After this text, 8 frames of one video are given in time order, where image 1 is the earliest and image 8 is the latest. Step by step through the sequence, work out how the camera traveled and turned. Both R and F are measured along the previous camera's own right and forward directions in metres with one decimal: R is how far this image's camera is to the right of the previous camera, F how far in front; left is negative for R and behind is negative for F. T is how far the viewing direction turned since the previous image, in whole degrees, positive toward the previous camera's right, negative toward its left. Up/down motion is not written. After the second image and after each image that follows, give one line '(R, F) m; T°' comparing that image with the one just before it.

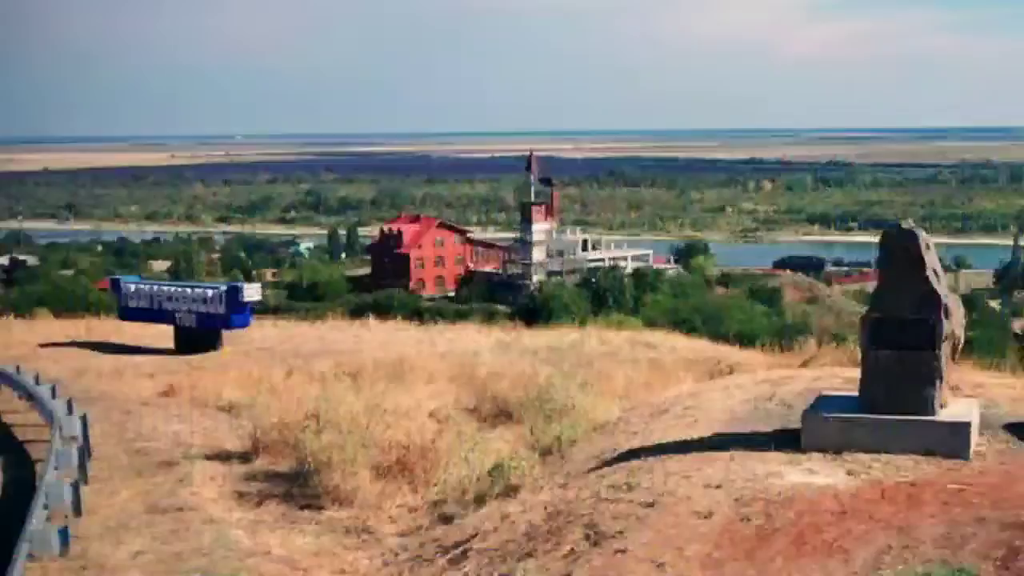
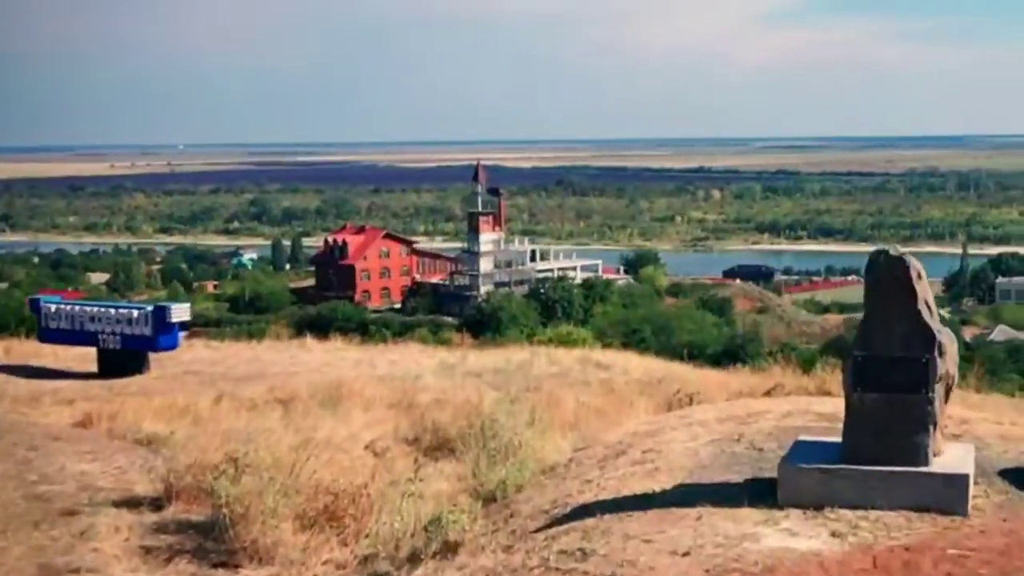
(0.0, +0.4) m; +2°
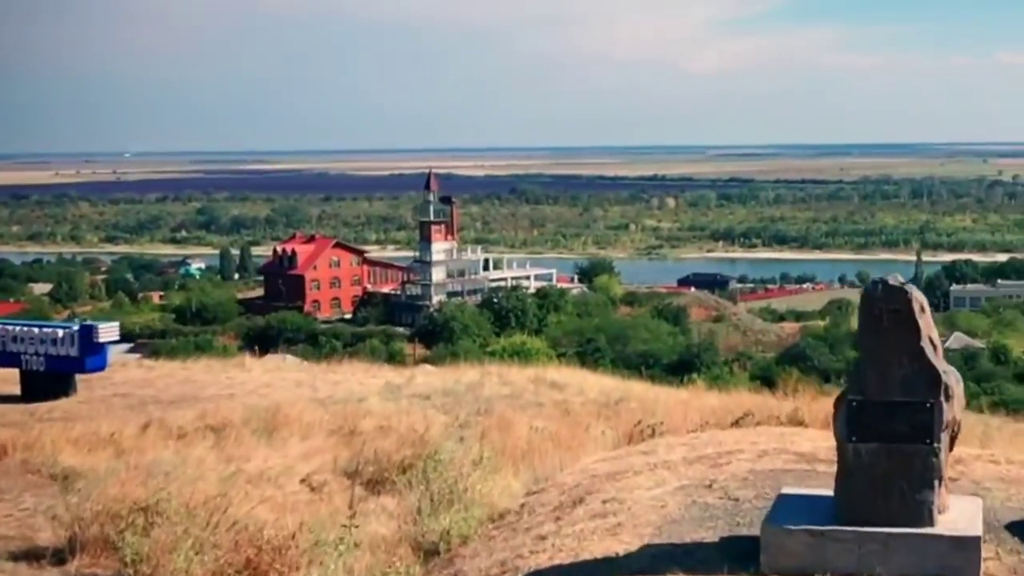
(0.0, +0.4) m; +2°
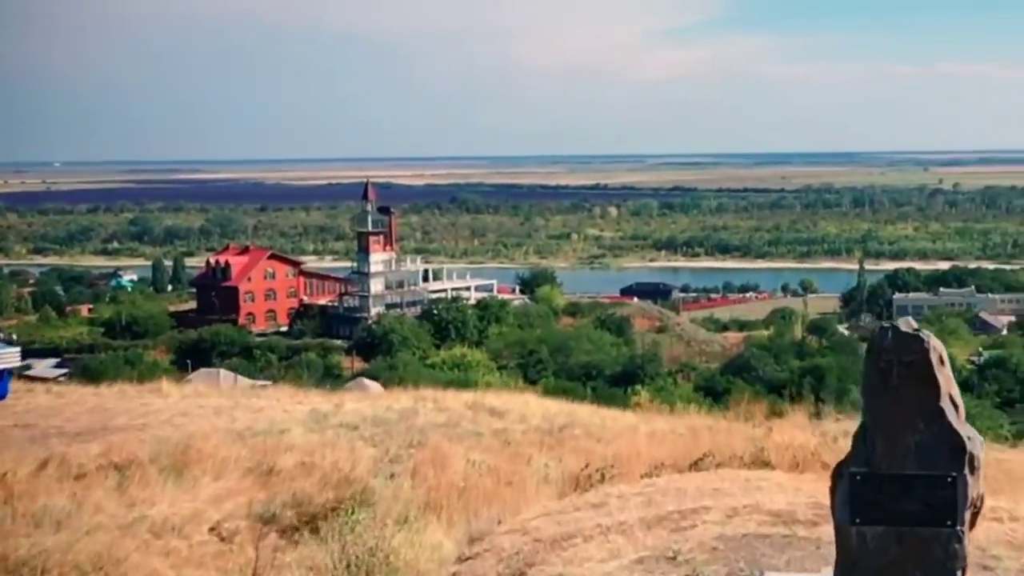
(0.0, +0.5) m; +3°
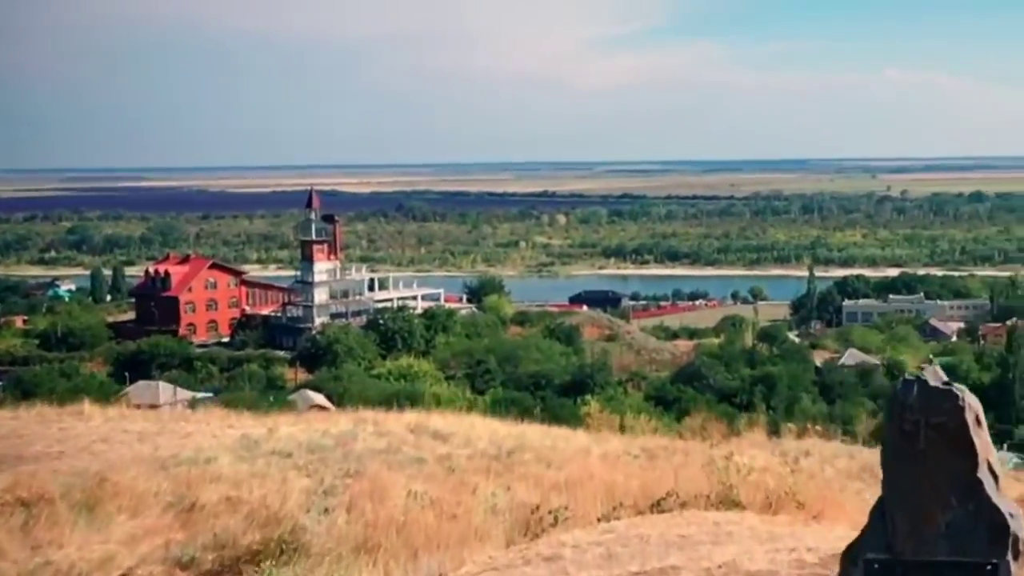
(0.0, +0.4) m; +3°
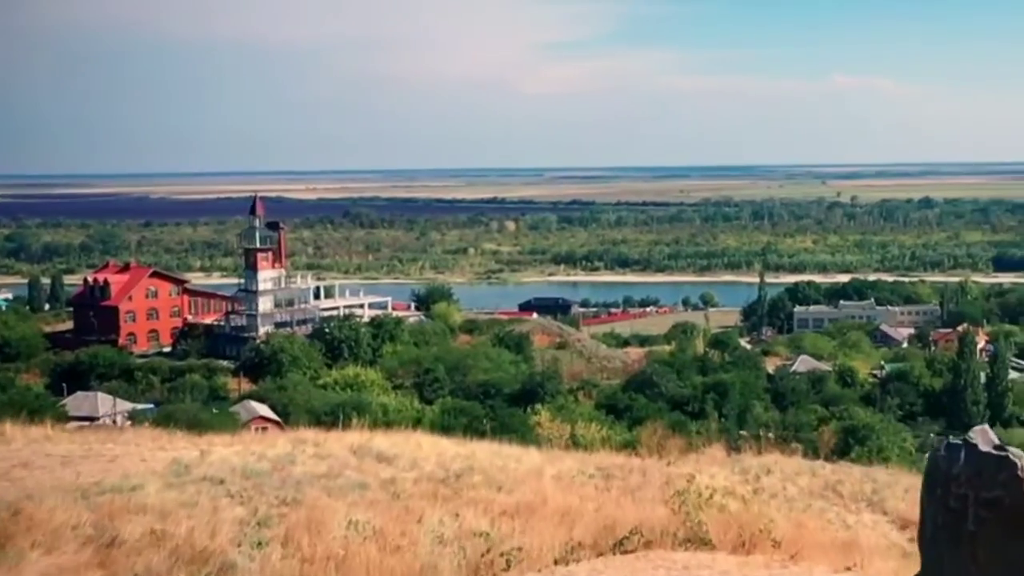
(0.0, +0.3) m; +2°
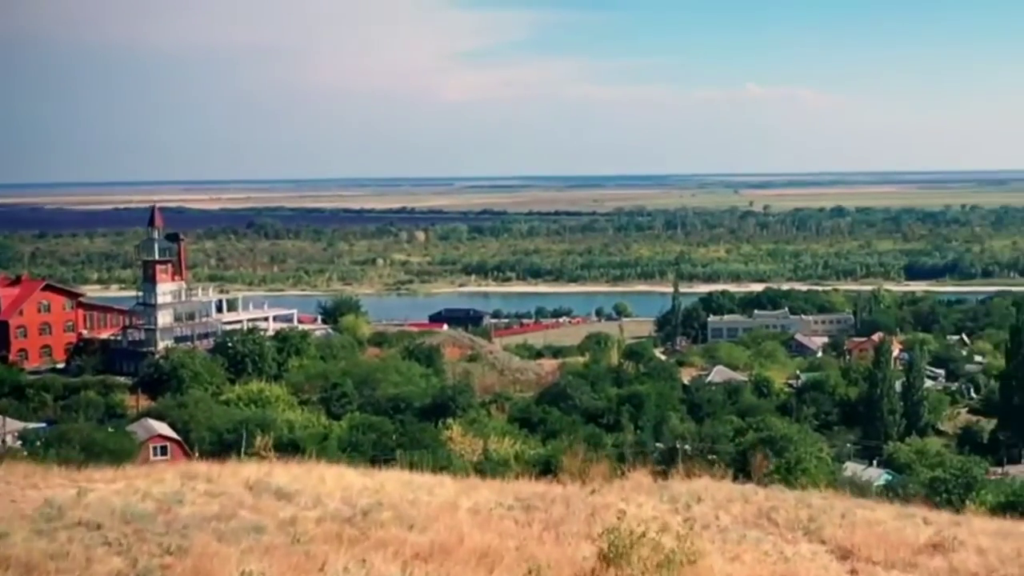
(0.0, +0.5) m; +4°
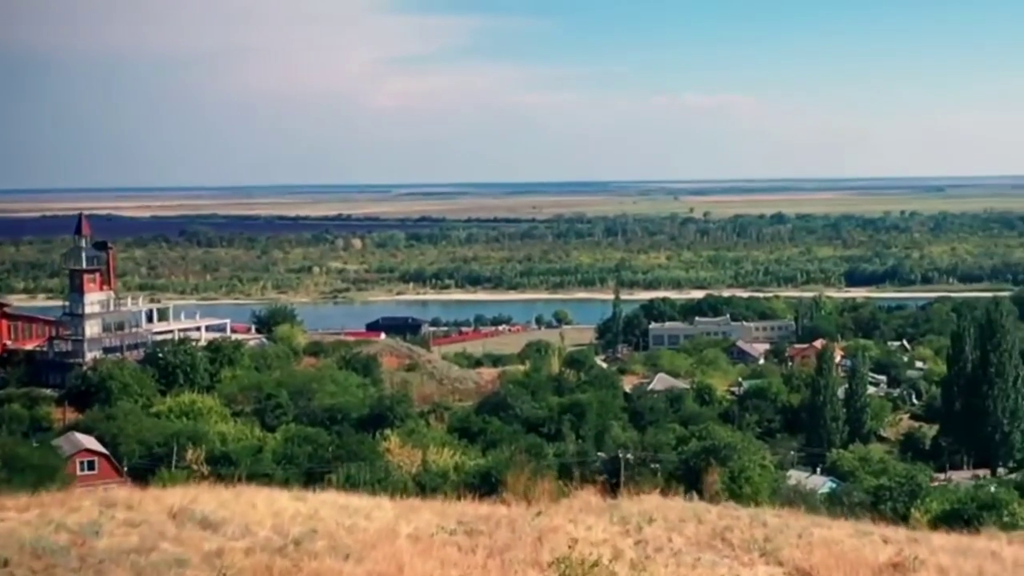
(0.0, +0.3) m; +3°
